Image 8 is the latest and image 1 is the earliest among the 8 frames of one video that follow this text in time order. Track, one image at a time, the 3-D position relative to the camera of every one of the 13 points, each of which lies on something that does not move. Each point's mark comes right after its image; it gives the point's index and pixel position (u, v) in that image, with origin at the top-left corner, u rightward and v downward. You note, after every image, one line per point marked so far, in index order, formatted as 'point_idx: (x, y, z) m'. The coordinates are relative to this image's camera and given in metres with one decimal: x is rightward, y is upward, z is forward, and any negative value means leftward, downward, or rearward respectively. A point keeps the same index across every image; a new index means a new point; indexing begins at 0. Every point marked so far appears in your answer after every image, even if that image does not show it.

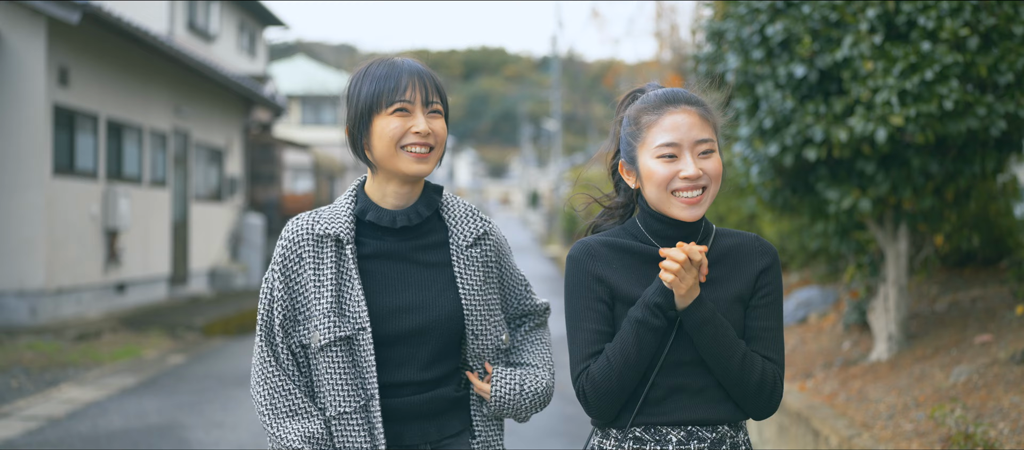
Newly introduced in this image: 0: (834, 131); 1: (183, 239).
0: (+3.2, +0.9, +5.0) m
1: (-9.0, -0.4, +14.1) m
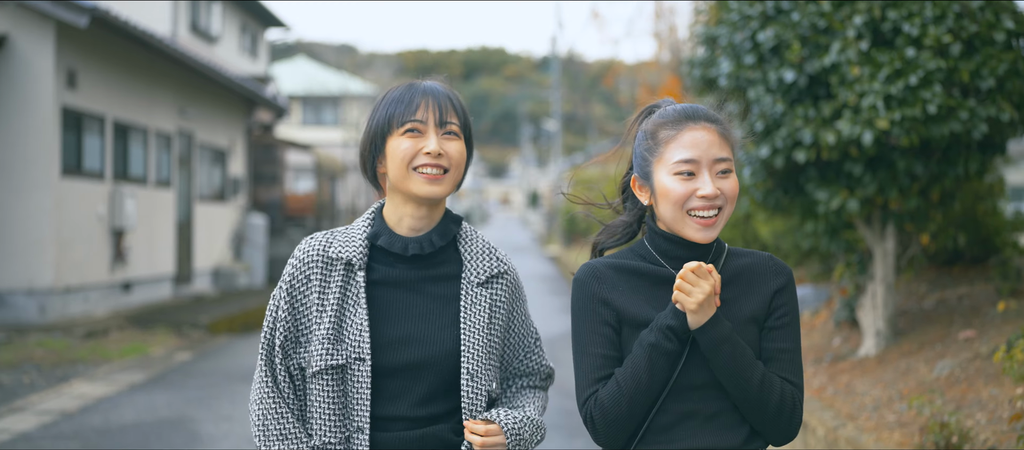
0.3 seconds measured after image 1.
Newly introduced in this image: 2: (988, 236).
0: (+3.2, +0.9, +5.2) m
1: (-9.0, -0.4, +14.3) m
2: (+6.4, -0.2, +6.9) m
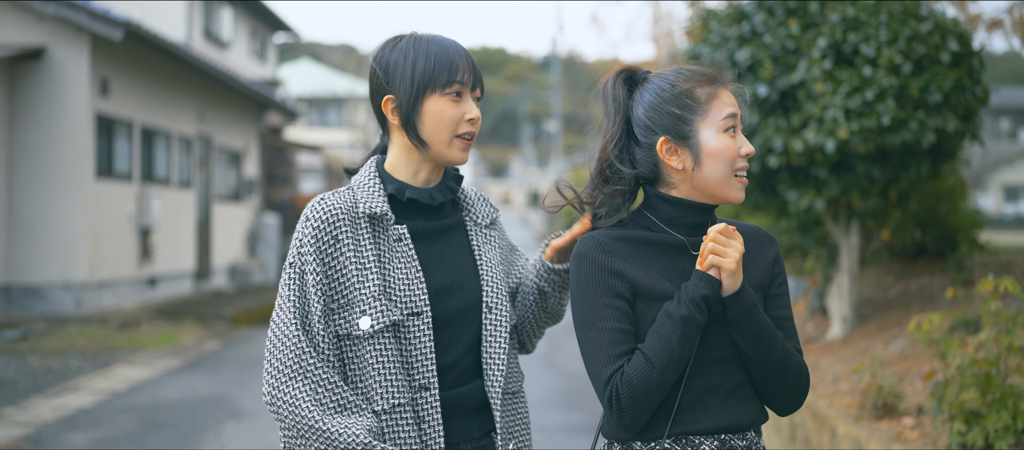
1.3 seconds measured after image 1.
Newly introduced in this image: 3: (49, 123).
0: (+3.2, +1.0, +5.9) m
1: (-9.0, -0.4, +15.1) m
2: (+6.5, -0.1, +7.6) m
3: (-9.7, +2.1, +10.8) m
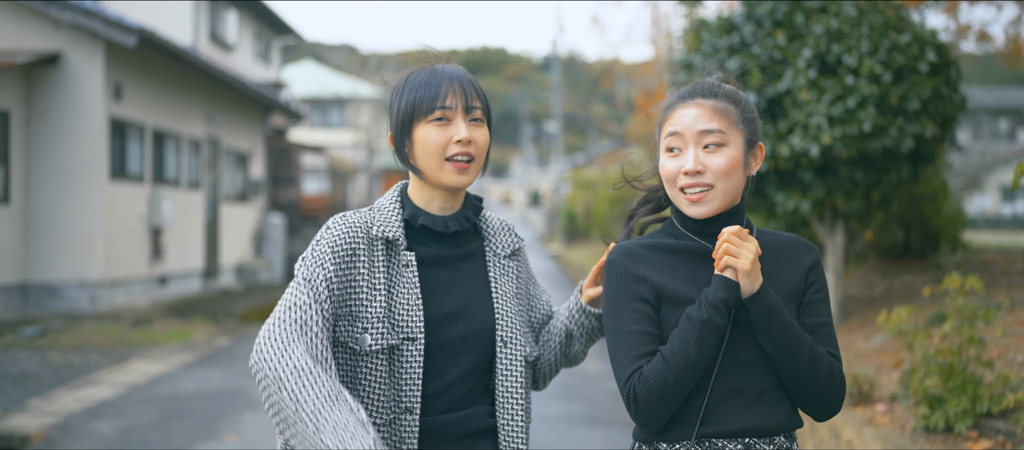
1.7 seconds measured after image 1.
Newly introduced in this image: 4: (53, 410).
0: (+3.3, +1.0, +6.3) m
1: (-8.9, -0.4, +15.4) m
2: (+6.5, -0.1, +8.0) m
3: (-9.7, +2.1, +11.1) m
4: (-6.1, -2.4, +6.8) m
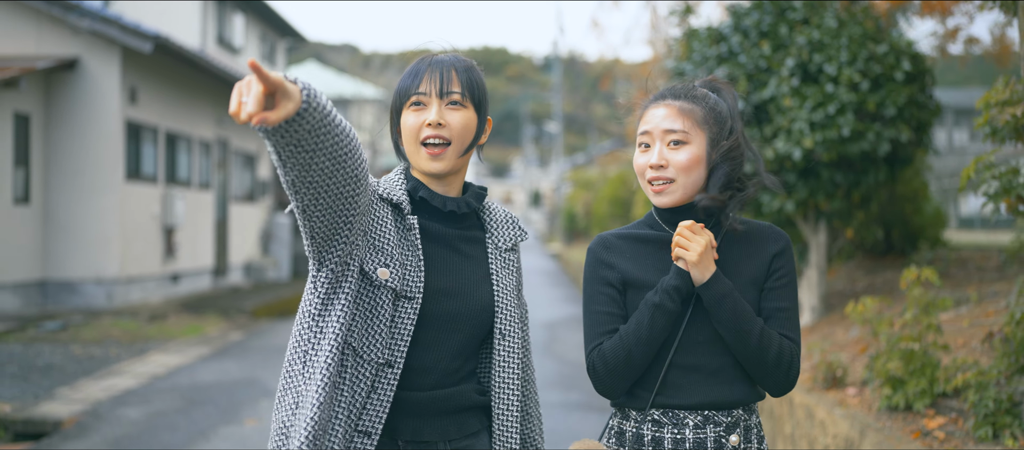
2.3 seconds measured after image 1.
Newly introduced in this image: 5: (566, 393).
0: (+3.3, +1.0, +6.7) m
1: (-8.9, -0.3, +15.8) m
2: (+6.6, -0.1, +8.4) m
3: (-9.7, +2.2, +11.5) m
4: (-6.1, -2.4, +7.2) m
5: (+0.7, -2.3, +7.1) m
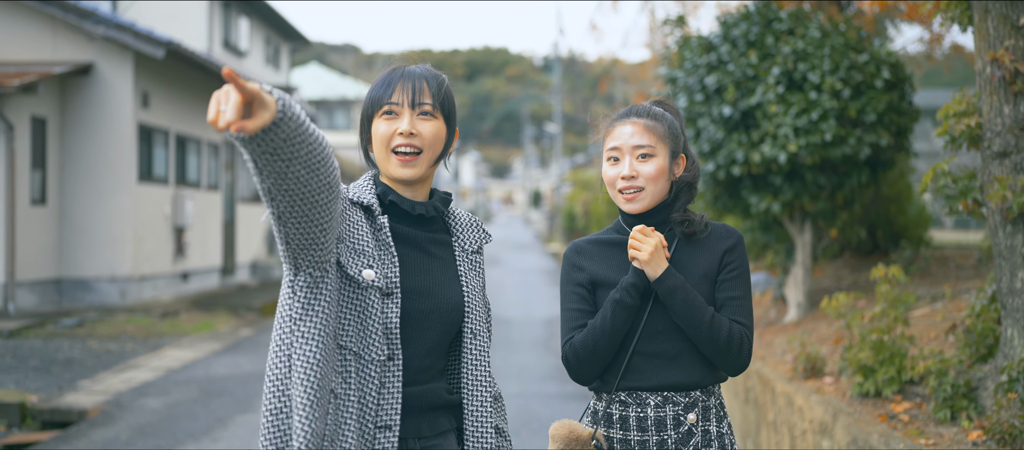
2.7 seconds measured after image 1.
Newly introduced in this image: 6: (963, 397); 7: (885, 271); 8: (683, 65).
0: (+3.3, +1.0, +7.0) m
1: (-8.9, -0.3, +16.2) m
2: (+6.6, -0.1, +8.7) m
3: (-9.6, +2.2, +11.9) m
4: (-6.1, -2.4, +7.6) m
5: (+0.7, -2.3, +7.4) m
6: (+3.7, -1.4, +4.2) m
7: (+3.5, -0.4, +4.8) m
8: (+2.6, +2.4, +7.8) m
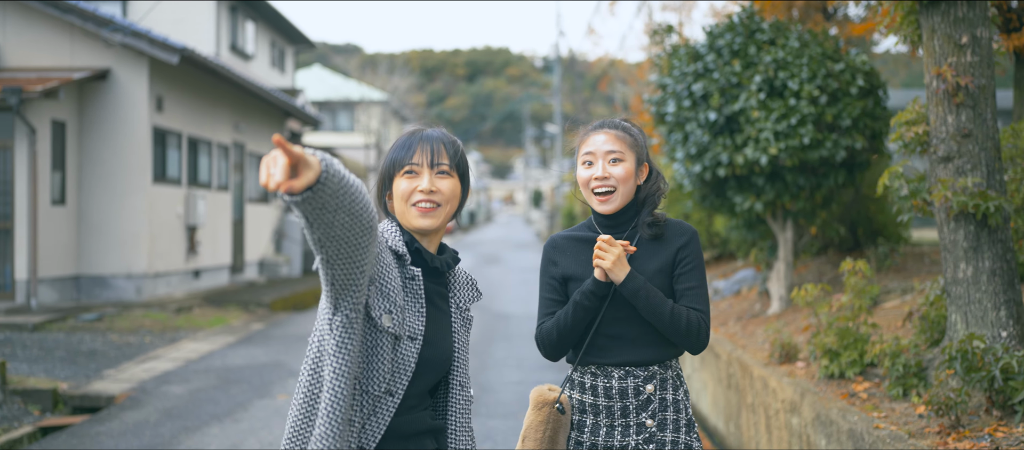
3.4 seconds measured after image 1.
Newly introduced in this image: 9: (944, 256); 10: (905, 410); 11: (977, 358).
0: (+3.3, +1.0, +7.5) m
1: (-8.9, -0.3, +16.7) m
2: (+6.6, -0.1, +9.2) m
3: (-9.6, +2.2, +12.4) m
4: (-6.1, -2.4, +8.1) m
5: (+0.7, -2.3, +7.9) m
6: (+3.7, -1.4, +4.7) m
7: (+3.5, -0.4, +5.3) m
8: (+2.6, +2.5, +8.3) m
9: (+3.8, -0.3, +4.5) m
10: (+3.4, -1.6, +4.5) m
11: (+3.7, -1.1, +4.1) m
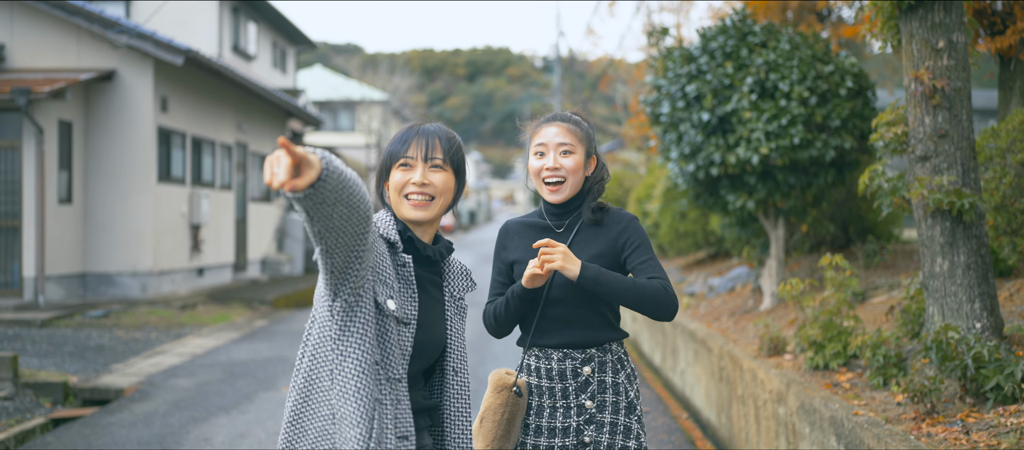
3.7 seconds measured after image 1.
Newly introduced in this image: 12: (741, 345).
0: (+3.2, +1.0, +7.7) m
1: (-8.9, -0.3, +16.9) m
2: (+6.5, 0.0, +9.4) m
3: (-9.7, +2.2, +12.6) m
4: (-6.1, -2.4, +8.3) m
5: (+0.7, -2.2, +8.1) m
6: (+3.6, -1.3, +4.9) m
7: (+3.4, -0.4, +5.5) m
8: (+2.5, +2.5, +8.5) m
9: (+3.7, -0.2, +4.7) m
10: (+3.4, -1.6, +4.7) m
11: (+3.7, -1.0, +4.3) m
12: (+3.1, -1.6, +6.9) m
